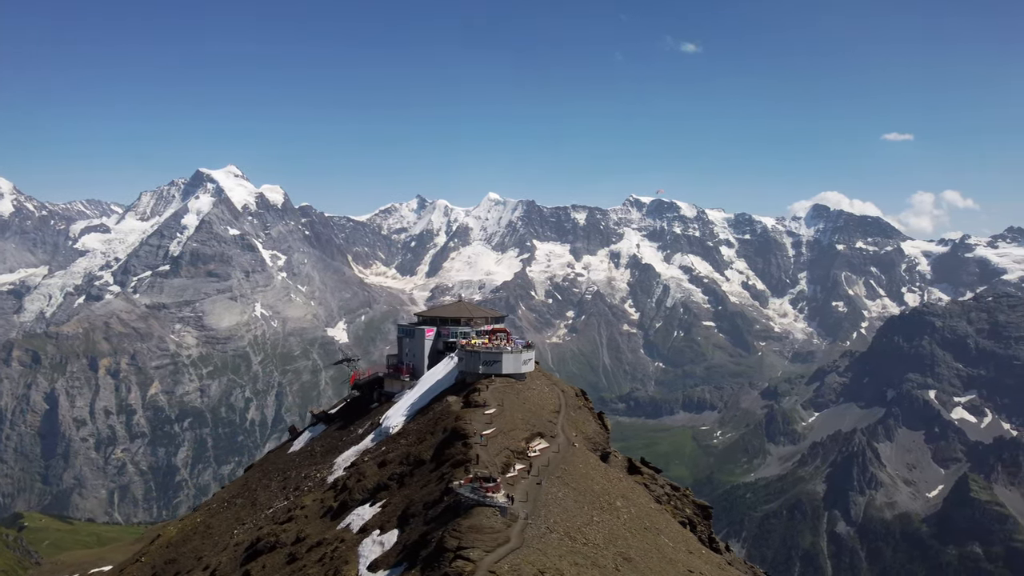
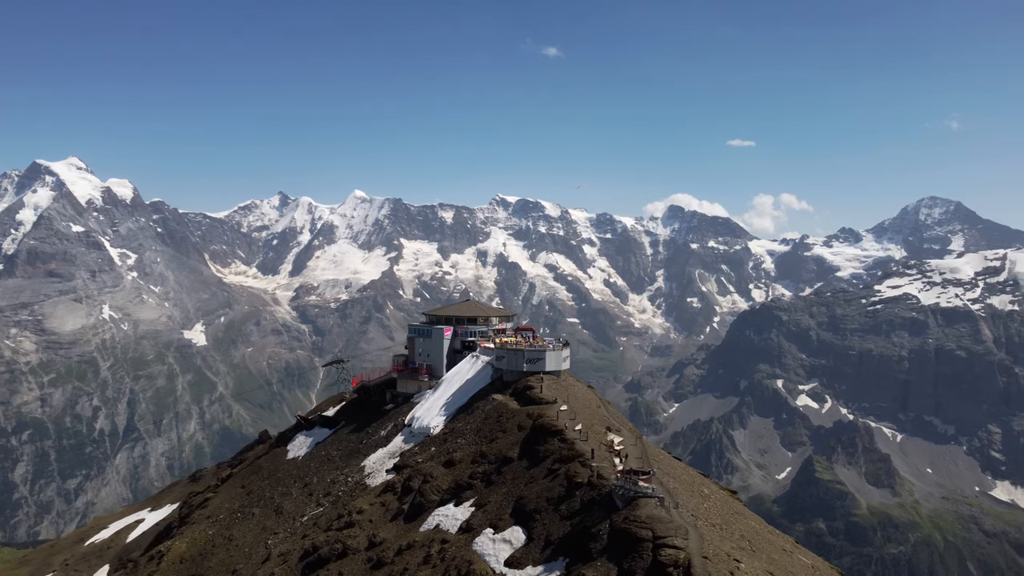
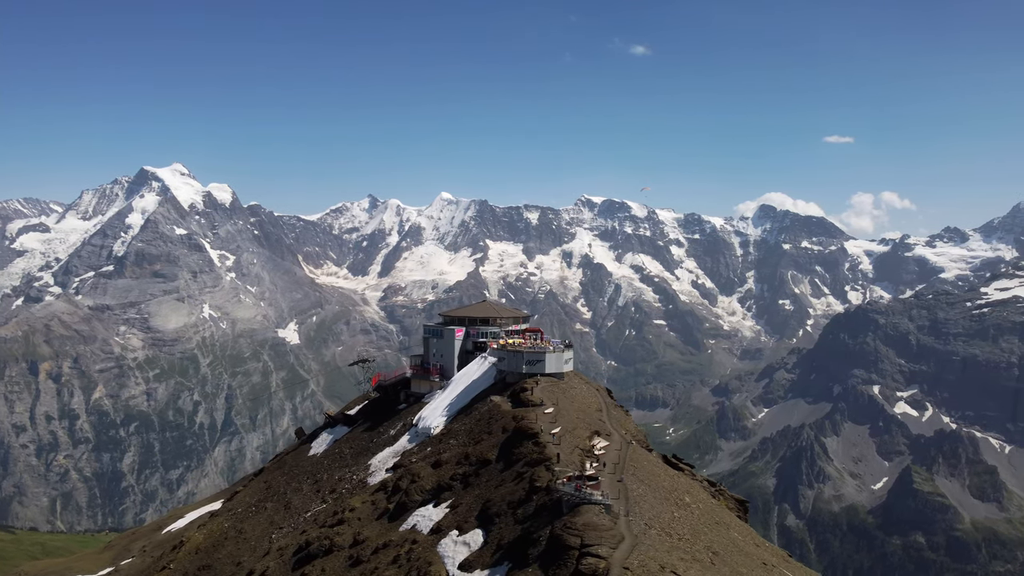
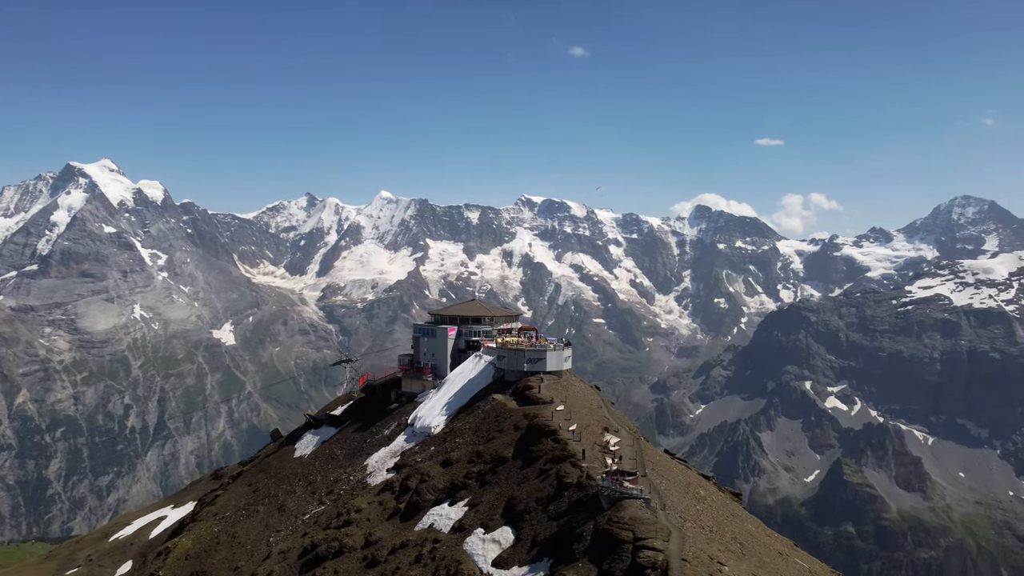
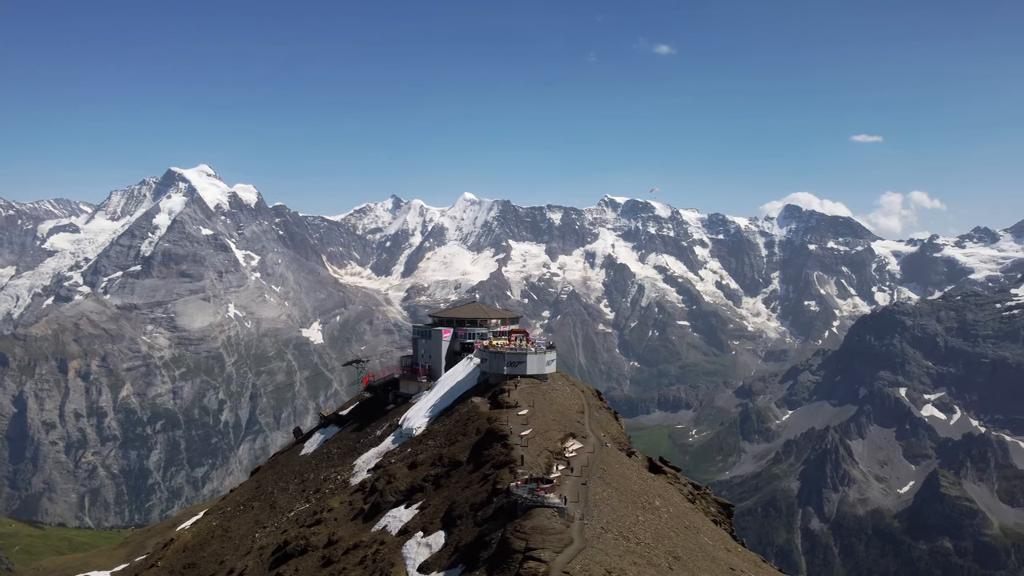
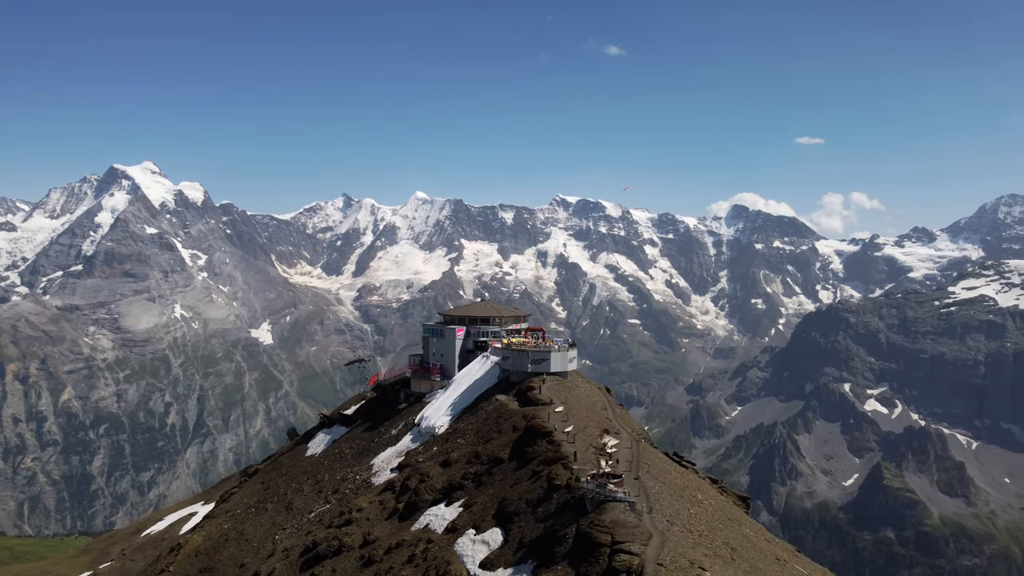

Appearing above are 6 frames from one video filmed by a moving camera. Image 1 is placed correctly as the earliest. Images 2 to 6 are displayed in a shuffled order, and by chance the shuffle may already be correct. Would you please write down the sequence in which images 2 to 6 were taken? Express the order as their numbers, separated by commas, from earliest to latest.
5, 3, 6, 4, 2
